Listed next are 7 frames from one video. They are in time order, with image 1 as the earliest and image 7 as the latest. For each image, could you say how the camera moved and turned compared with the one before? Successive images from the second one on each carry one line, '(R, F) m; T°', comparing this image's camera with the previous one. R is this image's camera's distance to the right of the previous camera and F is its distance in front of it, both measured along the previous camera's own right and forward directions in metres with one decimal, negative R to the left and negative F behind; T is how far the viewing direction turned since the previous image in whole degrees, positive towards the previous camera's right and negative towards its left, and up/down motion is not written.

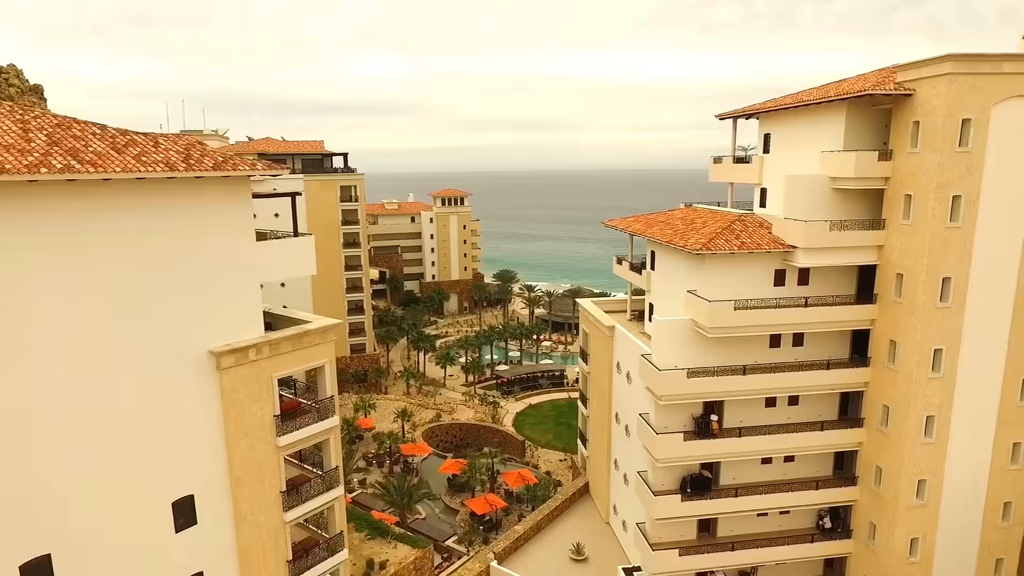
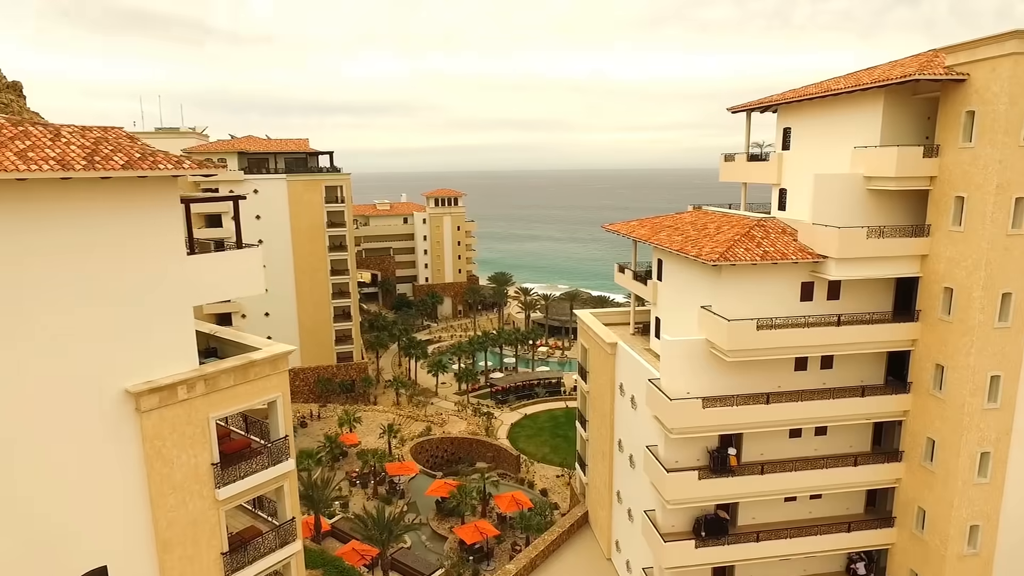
(+0.3, +2.7) m; 0°
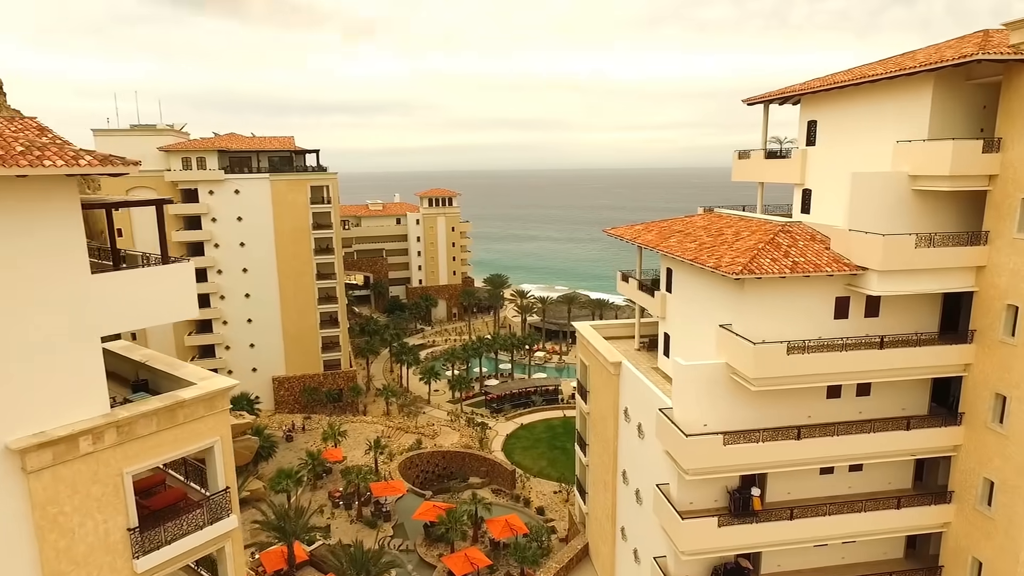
(+0.2, +2.5) m; 0°
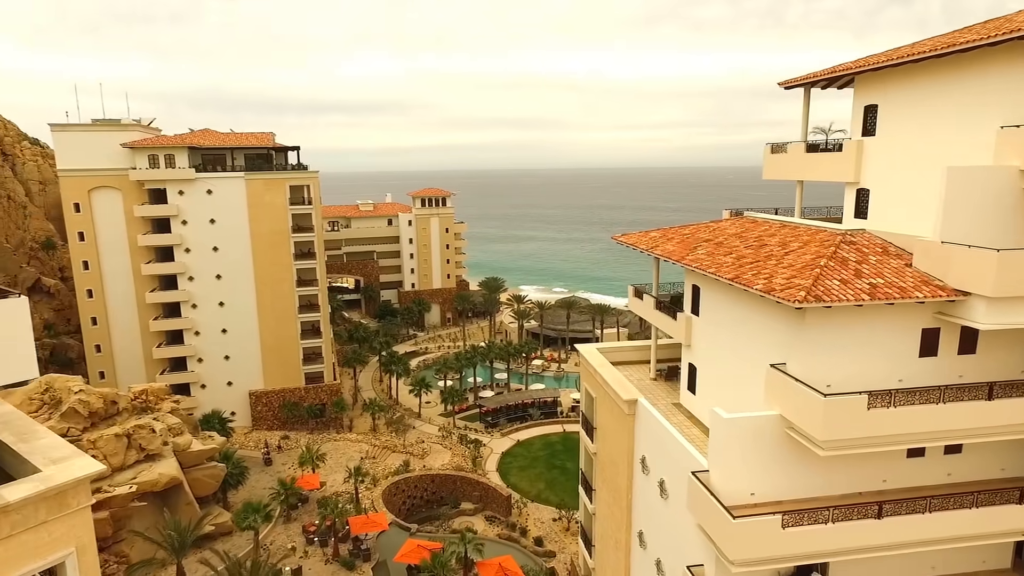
(+0.2, +3.7) m; 0°
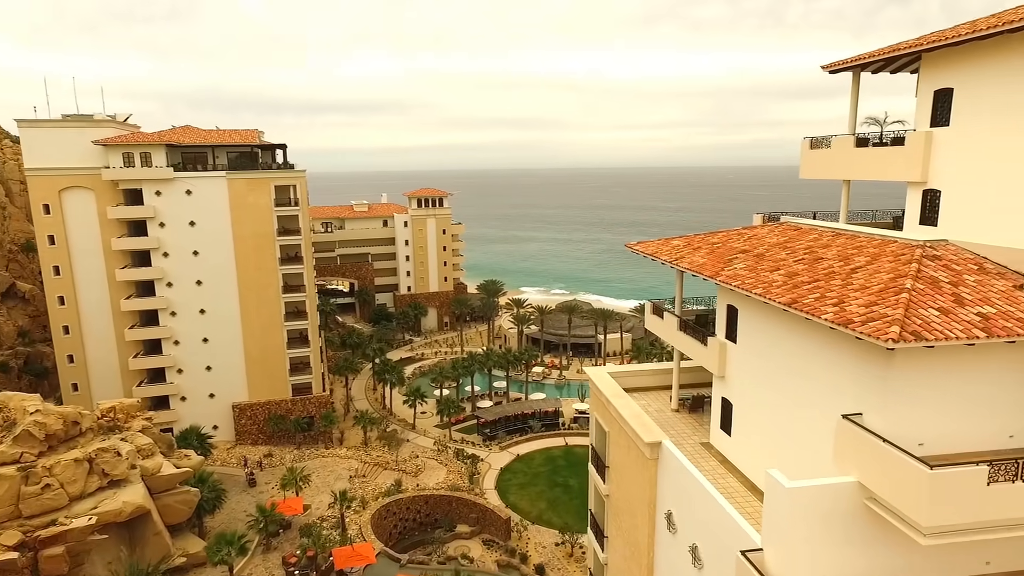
(0.0, +2.8) m; 0°
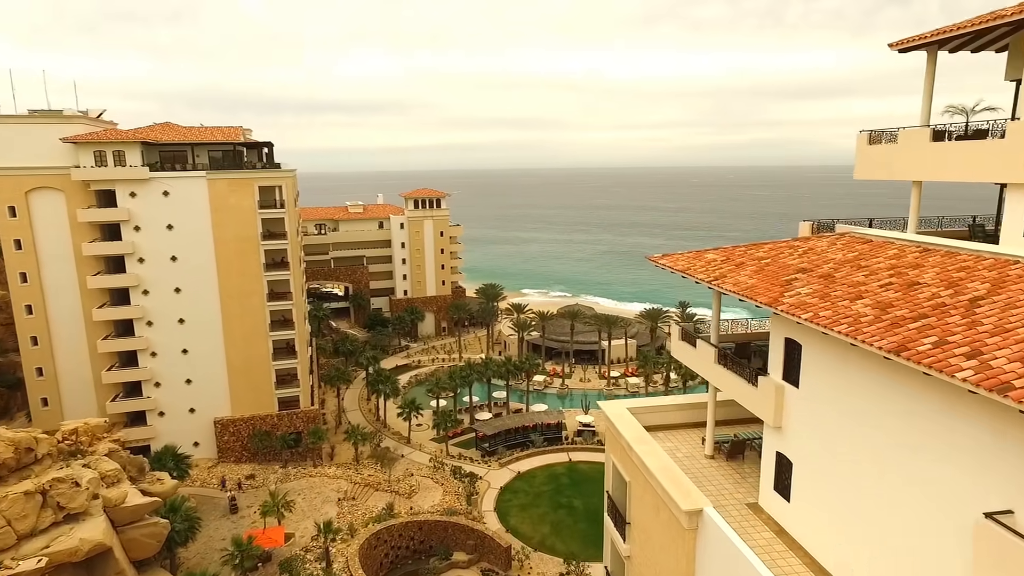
(-0.1, +2.8) m; 0°
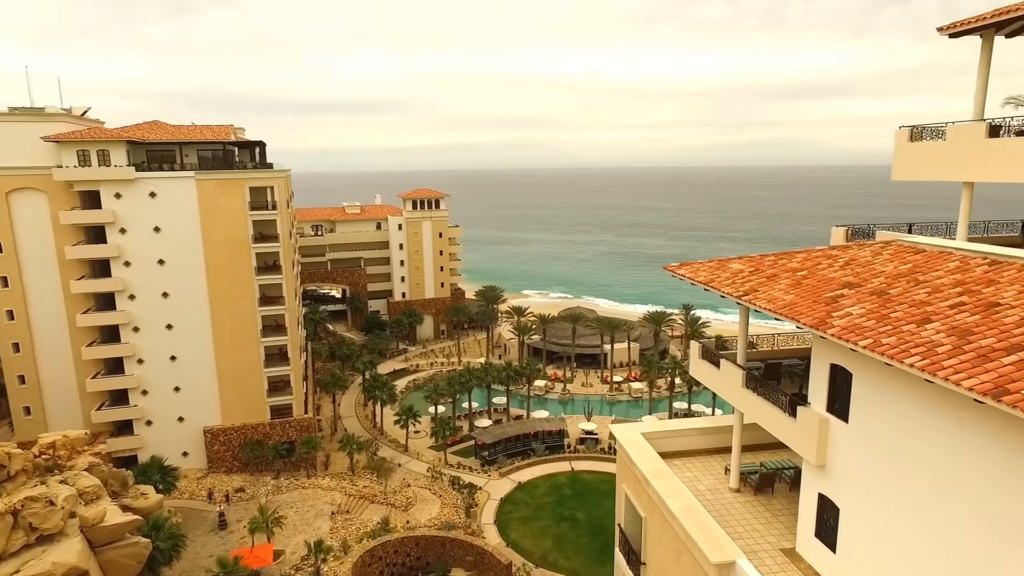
(0.0, +1.5) m; 0°
